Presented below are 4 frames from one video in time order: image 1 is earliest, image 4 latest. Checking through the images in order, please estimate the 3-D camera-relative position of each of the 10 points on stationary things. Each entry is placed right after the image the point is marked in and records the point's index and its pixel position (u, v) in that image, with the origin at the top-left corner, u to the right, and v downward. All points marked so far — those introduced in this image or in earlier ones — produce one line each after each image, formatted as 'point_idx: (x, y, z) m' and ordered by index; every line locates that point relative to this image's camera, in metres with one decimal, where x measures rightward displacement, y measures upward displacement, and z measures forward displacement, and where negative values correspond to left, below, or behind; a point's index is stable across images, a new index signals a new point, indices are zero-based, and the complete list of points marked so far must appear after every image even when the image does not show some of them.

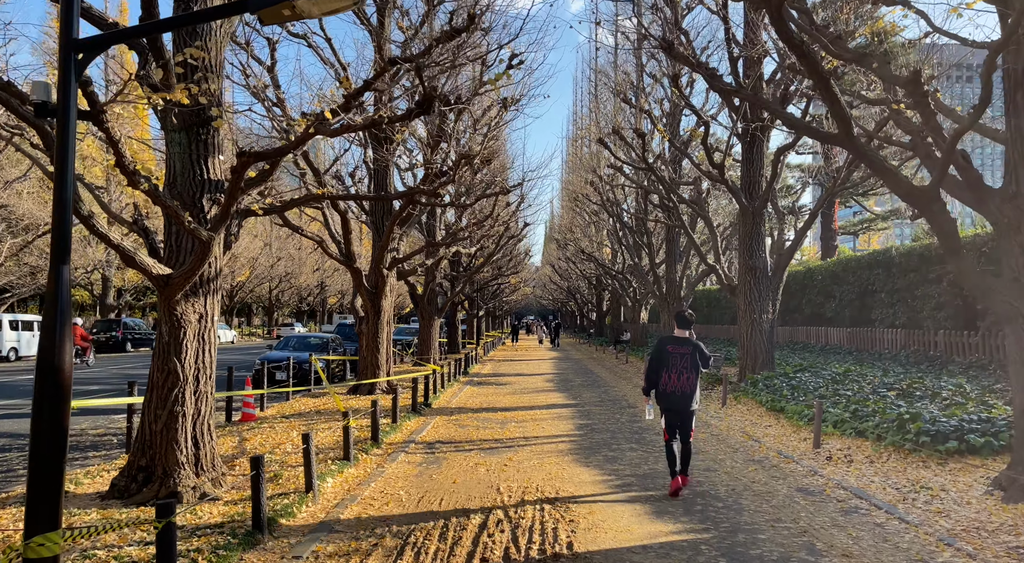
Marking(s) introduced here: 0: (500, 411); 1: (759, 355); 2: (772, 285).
0: (-0.2, -2.2, +12.0) m
1: (+4.9, -1.5, +14.2) m
2: (+5.3, -0.1, +14.5) m
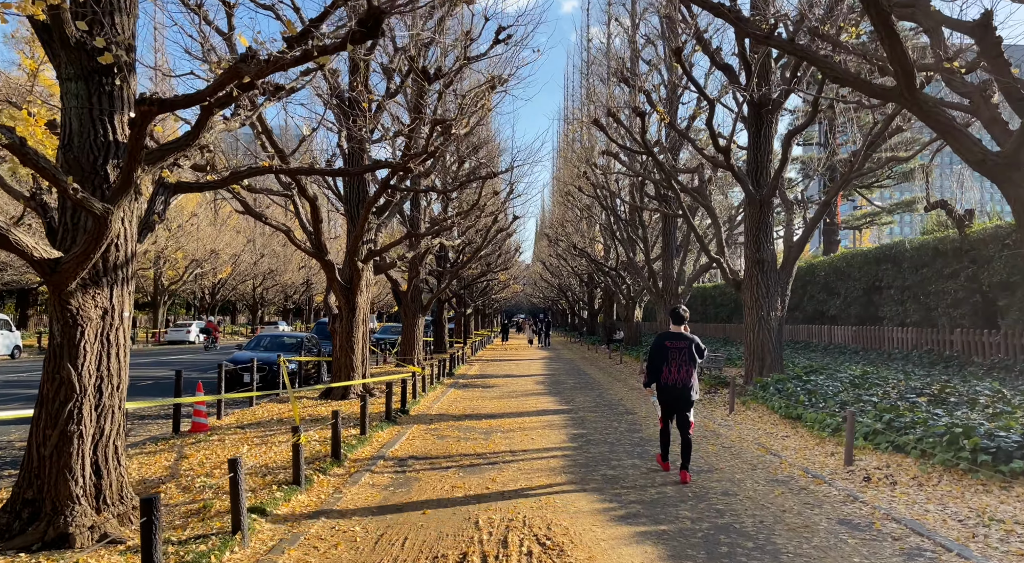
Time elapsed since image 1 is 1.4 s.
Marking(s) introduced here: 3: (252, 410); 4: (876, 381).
0: (-0.4, -2.1, +10.8) m
1: (+4.7, -1.4, +13.1) m
2: (+5.1, 0.0, +13.4) m
3: (-4.0, -2.0, +11.0) m
4: (+5.7, -1.6, +11.1) m
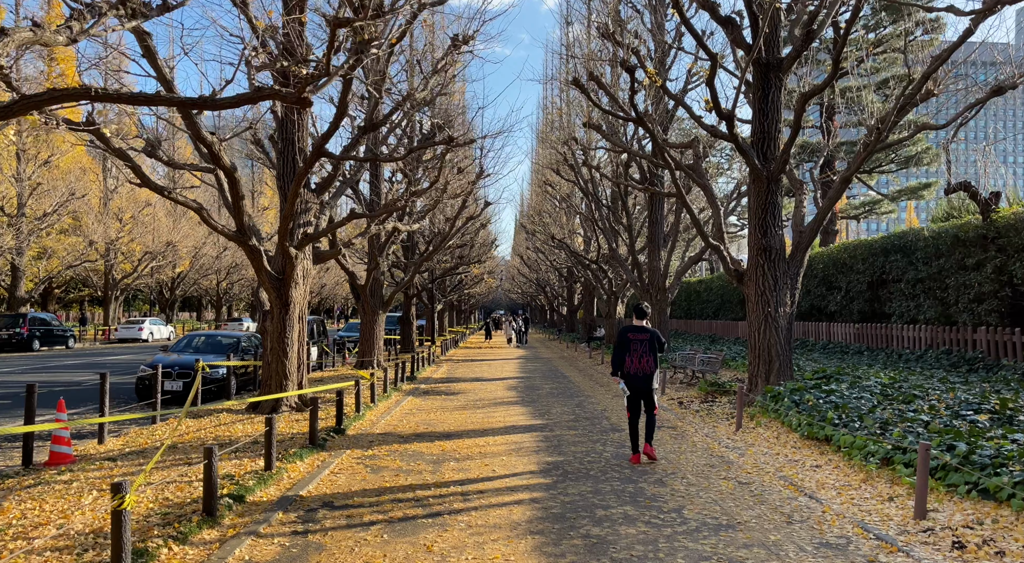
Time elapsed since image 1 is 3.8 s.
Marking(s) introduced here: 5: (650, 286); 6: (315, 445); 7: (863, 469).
0: (-0.9, -1.9, +8.8) m
1: (+4.2, -1.2, +11.2) m
2: (+4.5, +0.2, +11.5) m
3: (-4.5, -1.8, +8.9) m
4: (+5.2, -1.4, +9.2) m
5: (+3.6, -0.1, +18.7) m
6: (-2.1, -1.8, +7.8) m
7: (+3.2, -1.7, +6.5) m
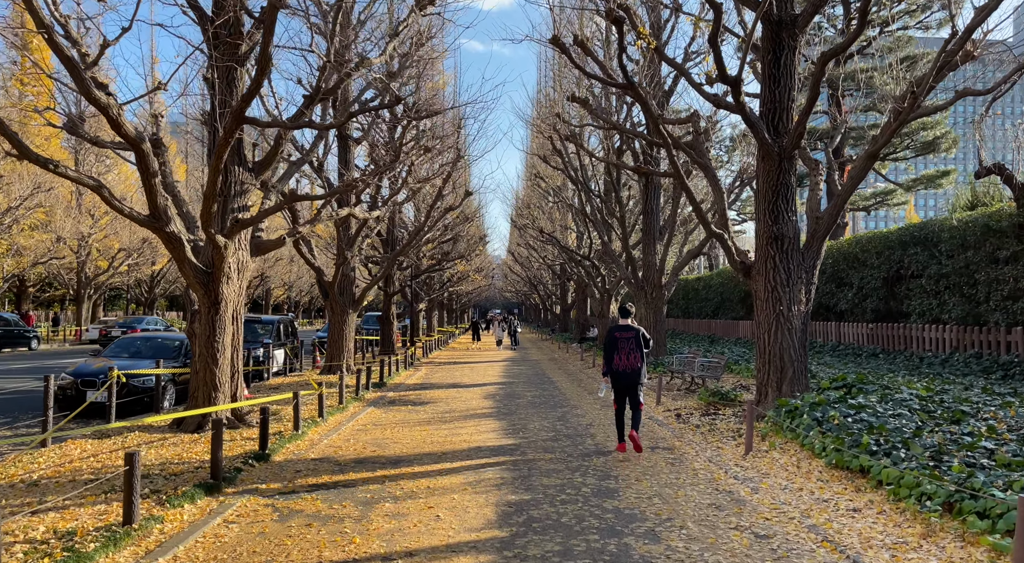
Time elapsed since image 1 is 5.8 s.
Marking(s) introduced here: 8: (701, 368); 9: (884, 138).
0: (-1.3, -1.9, +7.2) m
1: (+3.8, -1.1, +9.7) m
2: (+4.1, +0.2, +9.9) m
3: (-4.9, -1.8, +7.3) m
4: (+4.8, -1.3, +7.7) m
5: (+3.2, 0.0, +17.1) m
6: (-2.5, -1.7, +6.2) m
7: (+2.8, -1.6, +5.0) m
8: (+3.3, -1.5, +12.6) m
9: (+4.9, +1.9, +9.6) m
